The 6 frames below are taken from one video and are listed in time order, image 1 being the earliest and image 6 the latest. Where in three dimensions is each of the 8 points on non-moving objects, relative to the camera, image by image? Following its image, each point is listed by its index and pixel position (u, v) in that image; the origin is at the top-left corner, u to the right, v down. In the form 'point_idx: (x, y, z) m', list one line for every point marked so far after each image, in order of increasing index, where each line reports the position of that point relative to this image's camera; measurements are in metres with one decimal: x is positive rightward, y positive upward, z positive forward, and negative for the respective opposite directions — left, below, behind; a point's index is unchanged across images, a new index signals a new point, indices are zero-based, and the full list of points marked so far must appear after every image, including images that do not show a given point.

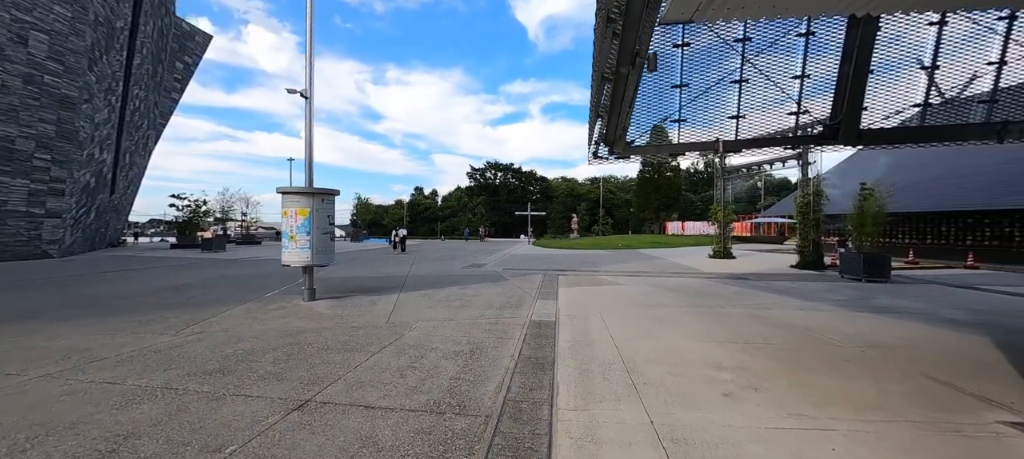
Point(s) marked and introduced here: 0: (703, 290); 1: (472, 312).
0: (+4.9, -1.6, +8.3) m
1: (-0.9, -1.8, +7.2) m
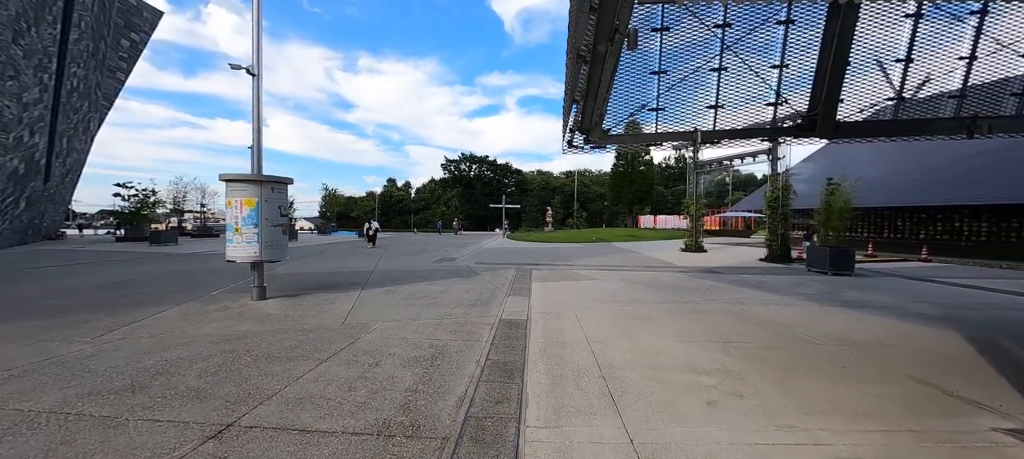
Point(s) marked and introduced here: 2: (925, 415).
0: (+4.2, -1.4, +8.2) m
1: (-1.5, -1.7, +6.6) m
2: (+3.4, -1.5, +2.6) m
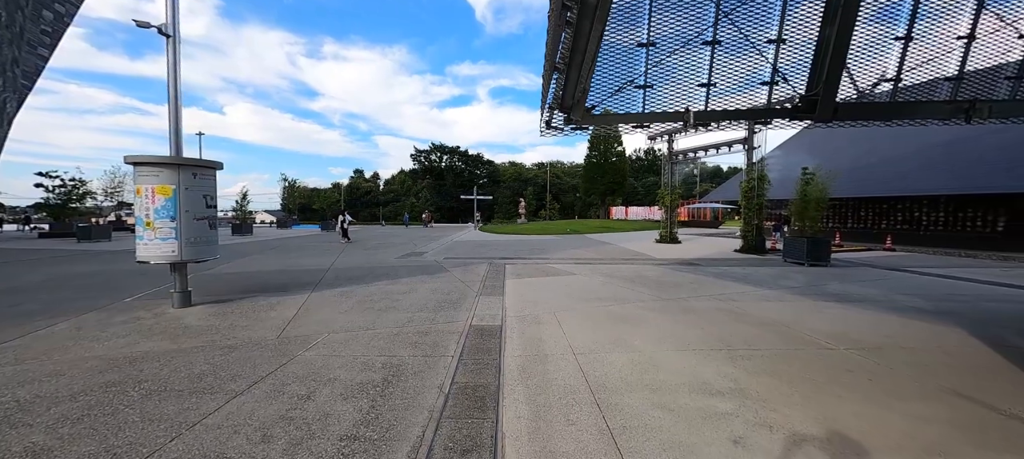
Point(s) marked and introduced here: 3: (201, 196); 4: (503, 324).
0: (+3.5, -1.2, +7.7) m
1: (-2.0, -1.6, +5.7) m
2: (+3.2, -1.4, +2.1) m
3: (-6.8, +0.7, +7.1) m
4: (-0.2, -1.5, +5.1) m
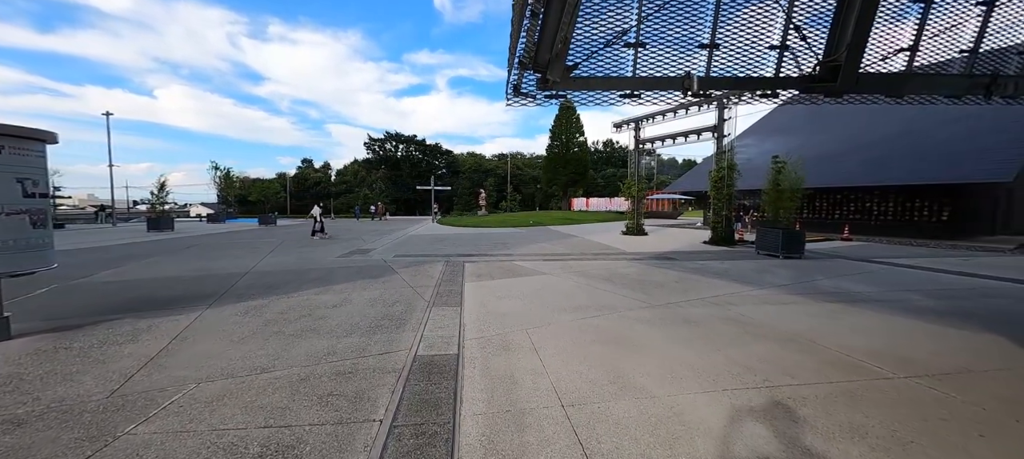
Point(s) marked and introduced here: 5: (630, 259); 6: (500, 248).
0: (+2.7, -1.0, +6.8) m
1: (-2.6, -1.5, +4.2) m
2: (+3.1, -1.4, +1.3) m
3: (-7.4, +0.7, +4.9) m
4: (-0.6, -1.4, +3.8) m
5: (+3.4, -0.9, +9.5) m
6: (-0.5, -0.7, +13.0) m
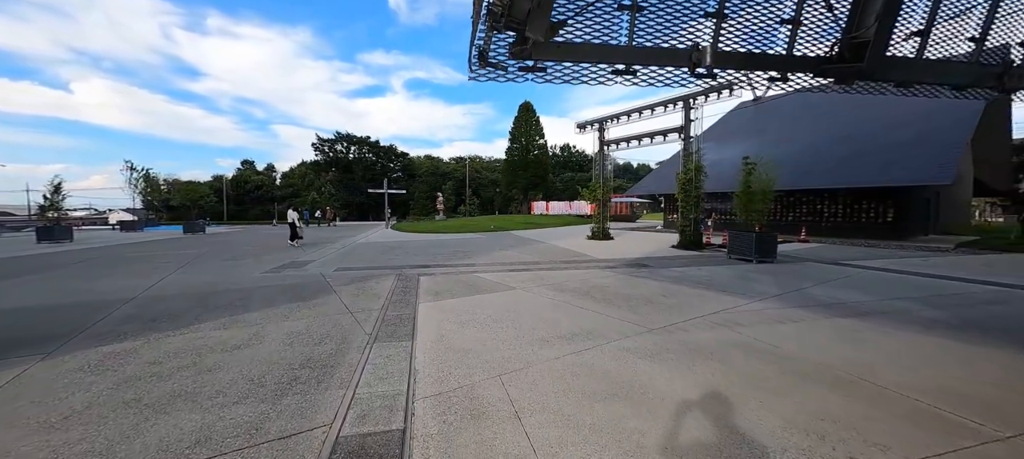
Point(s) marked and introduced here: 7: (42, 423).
0: (+2.1, -1.2, +6.0) m
1: (-2.8, -1.7, +2.7) m
2: (+3.1, -1.5, +0.5) m
3: (-7.8, +0.5, +2.8) m
4: (-0.9, -1.6, +2.6) m
5: (+2.5, -1.0, +8.7) m
6: (-1.9, -1.0, +11.8) m
7: (-4.2, -1.8, +3.0) m
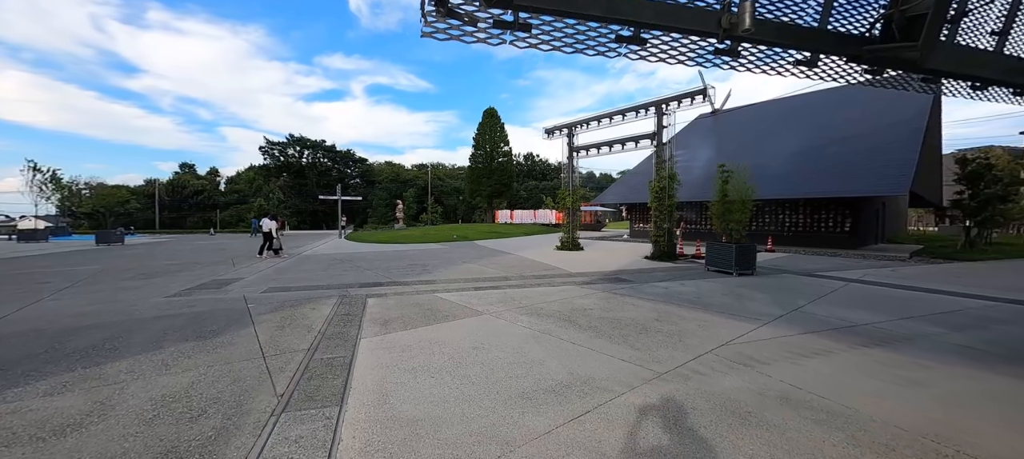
0: (+1.6, -1.4, +5.1) m
1: (-2.9, -1.8, +1.3) m
2: (+3.2, -1.5, -0.2) m
3: (-7.9, +0.4, +0.9) m
4: (-1.0, -1.7, +1.4) m
5: (+1.7, -1.3, +7.9) m
6: (-3.0, -1.3, +10.4) m
7: (-4.4, -1.9, +1.4) m
